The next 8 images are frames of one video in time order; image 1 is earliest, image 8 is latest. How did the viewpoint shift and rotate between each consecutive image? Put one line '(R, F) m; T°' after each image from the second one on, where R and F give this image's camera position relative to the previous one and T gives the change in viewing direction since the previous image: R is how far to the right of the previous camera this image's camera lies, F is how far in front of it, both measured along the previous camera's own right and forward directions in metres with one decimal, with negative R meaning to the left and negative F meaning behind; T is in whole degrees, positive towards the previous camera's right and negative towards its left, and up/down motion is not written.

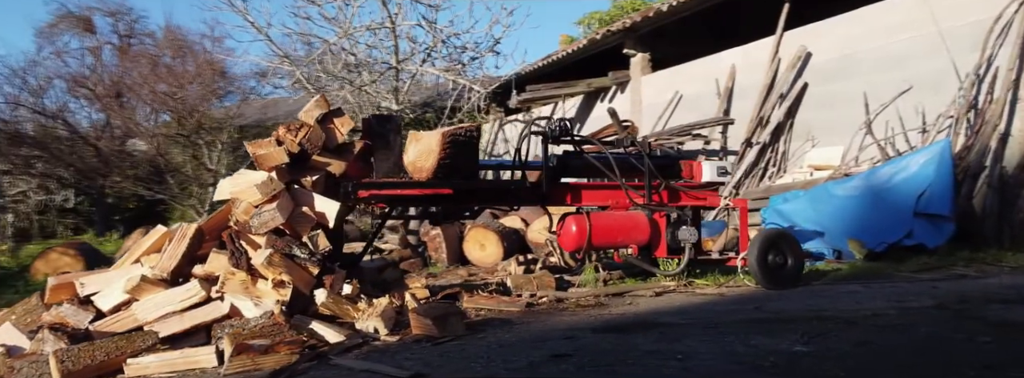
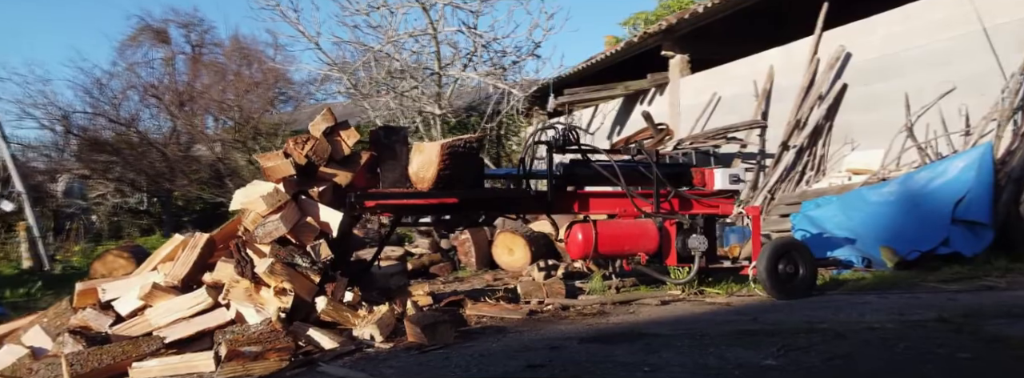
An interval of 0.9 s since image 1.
(+0.6, -0.1) m; -5°
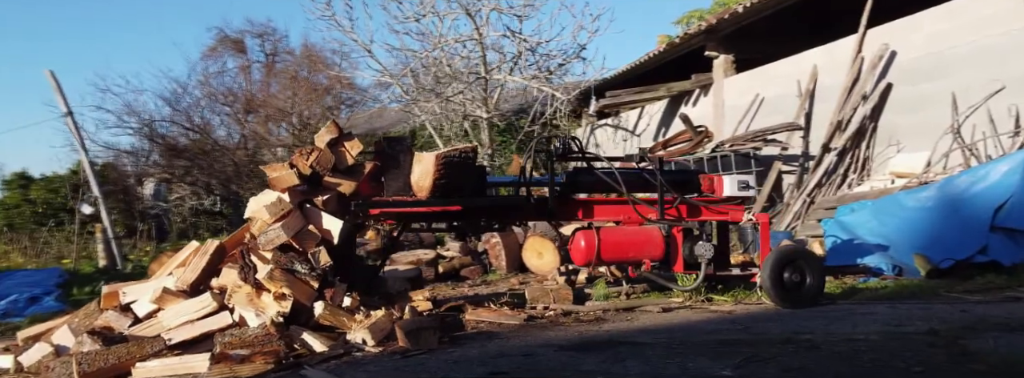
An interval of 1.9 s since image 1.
(+0.8, -0.1) m; -6°
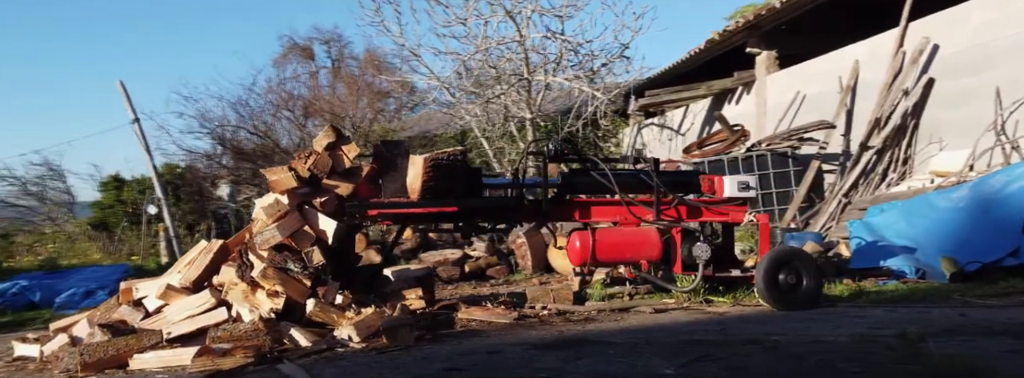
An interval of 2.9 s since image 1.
(+0.9, -0.1) m; -6°
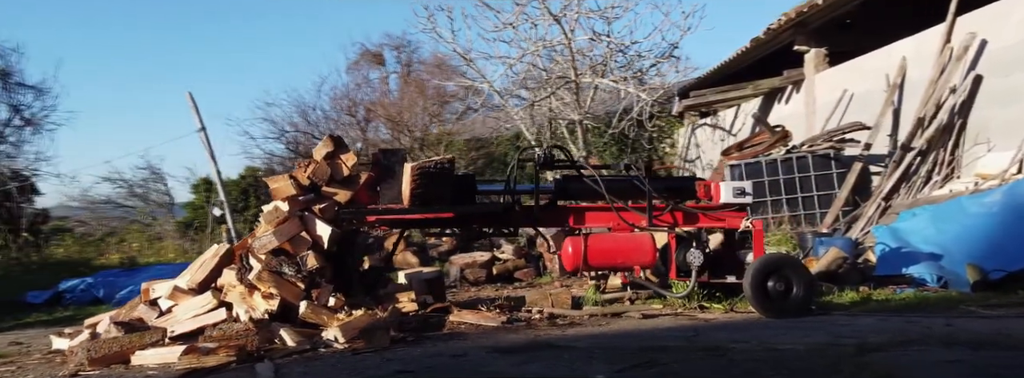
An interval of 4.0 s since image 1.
(+1.1, -0.1) m; -7°
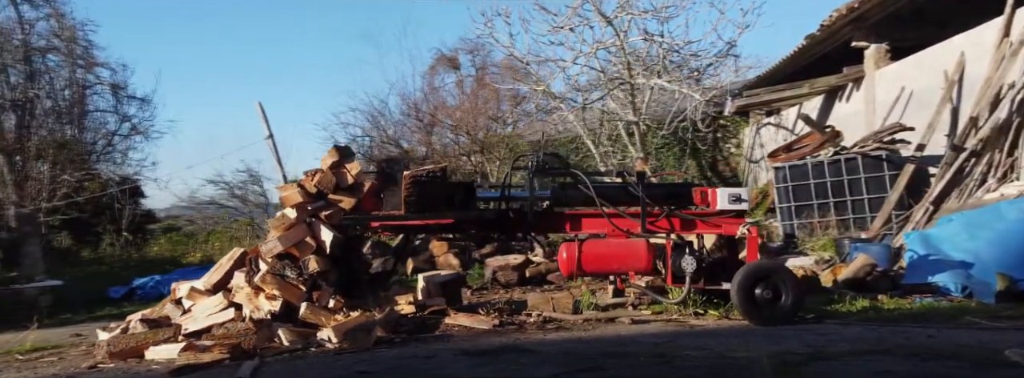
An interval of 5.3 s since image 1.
(+1.2, -0.1) m; -8°
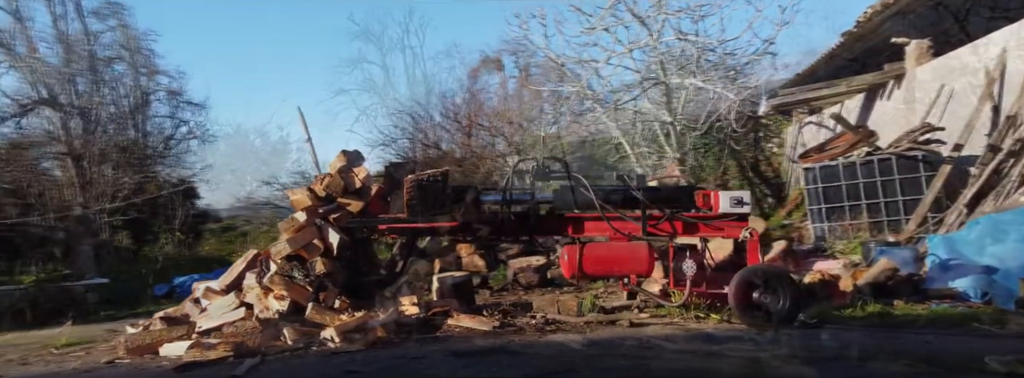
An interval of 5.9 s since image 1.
(+0.6, 0.0) m; -5°
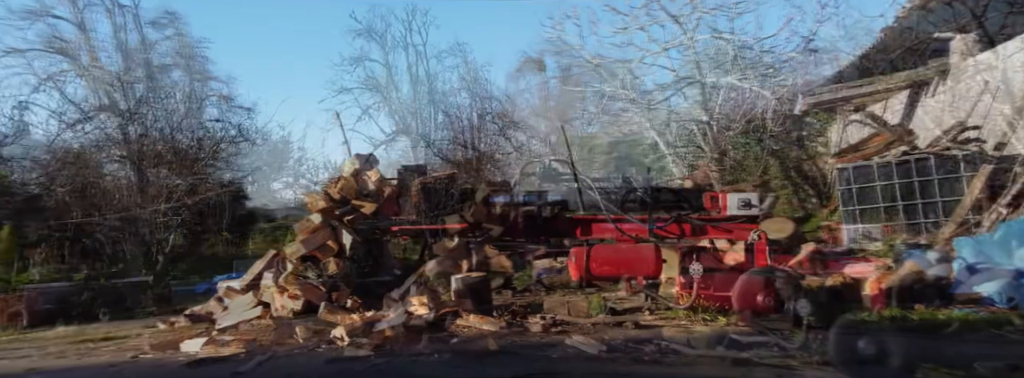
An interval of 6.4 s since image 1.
(+0.5, 0.0) m; -4°
